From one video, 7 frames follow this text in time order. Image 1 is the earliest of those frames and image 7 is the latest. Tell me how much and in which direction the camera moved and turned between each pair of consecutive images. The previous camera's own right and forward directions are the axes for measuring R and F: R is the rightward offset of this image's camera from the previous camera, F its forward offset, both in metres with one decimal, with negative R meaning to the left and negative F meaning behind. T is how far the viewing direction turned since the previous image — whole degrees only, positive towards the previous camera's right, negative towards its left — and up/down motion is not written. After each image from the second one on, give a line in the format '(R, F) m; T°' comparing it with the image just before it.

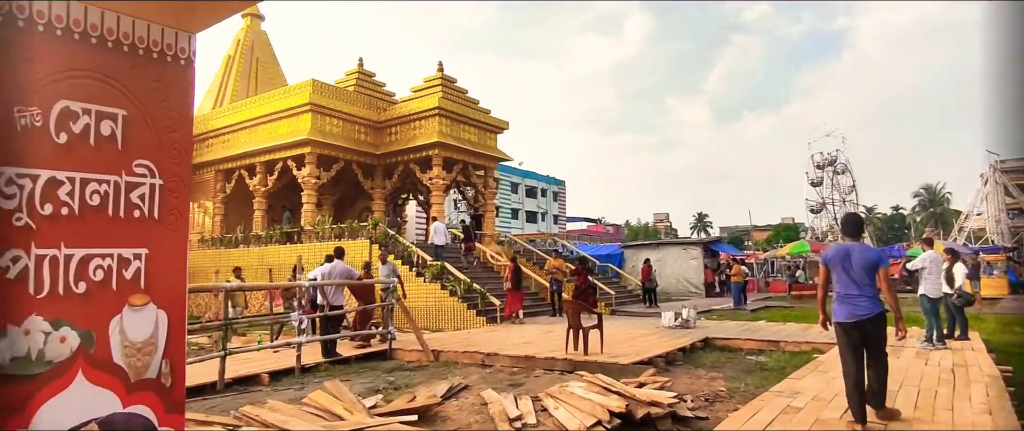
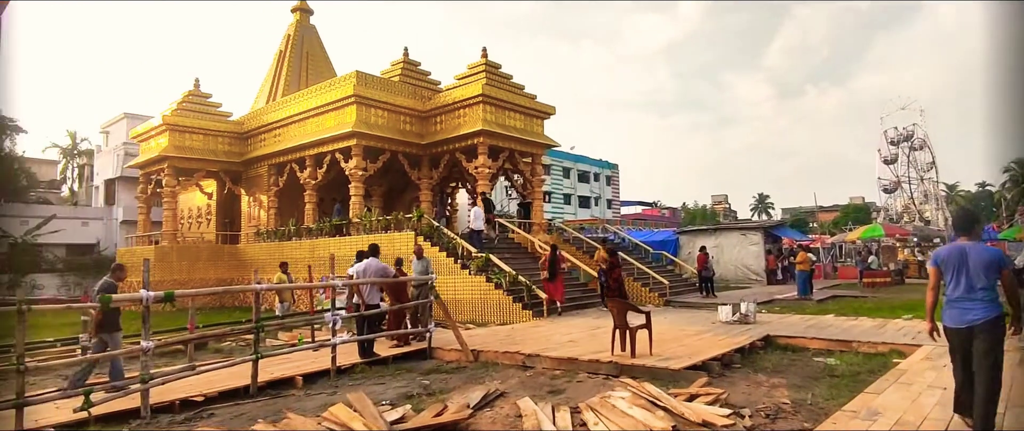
(+0.2, +0.4) m; -5°
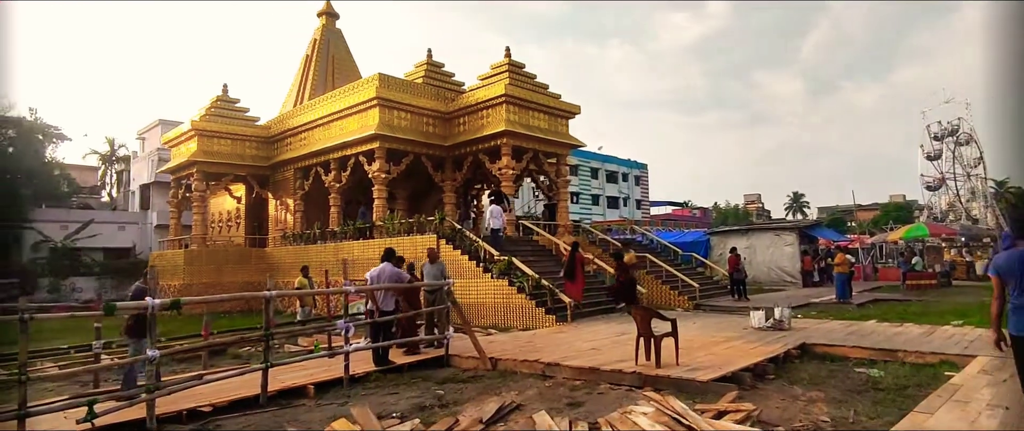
(+0.1, +0.2) m; -3°
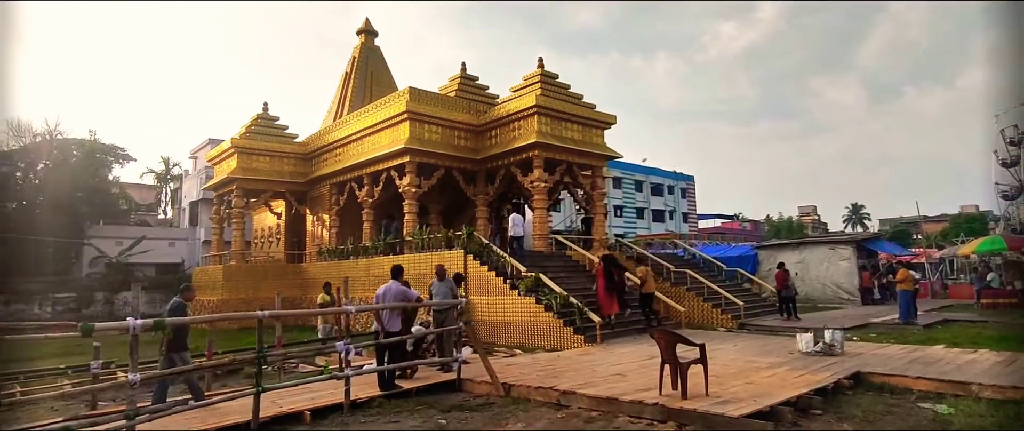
(+0.3, +0.4) m; -5°
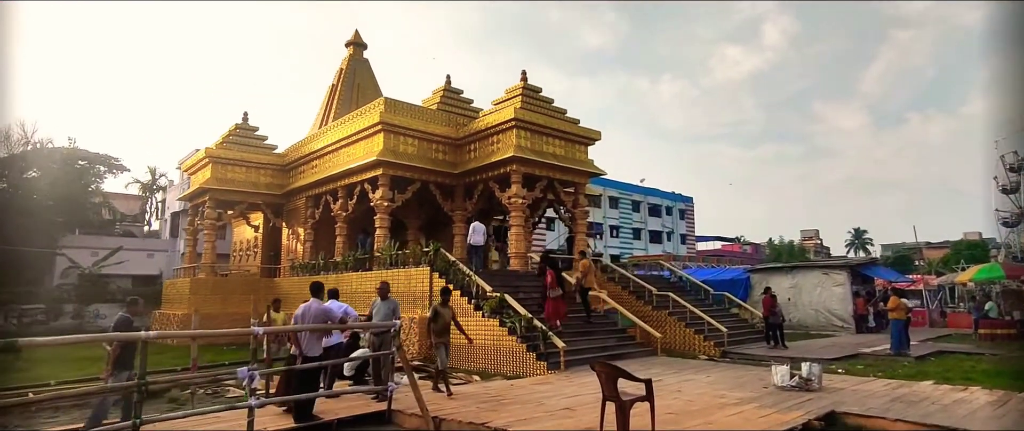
(+0.6, +0.6) m; 0°
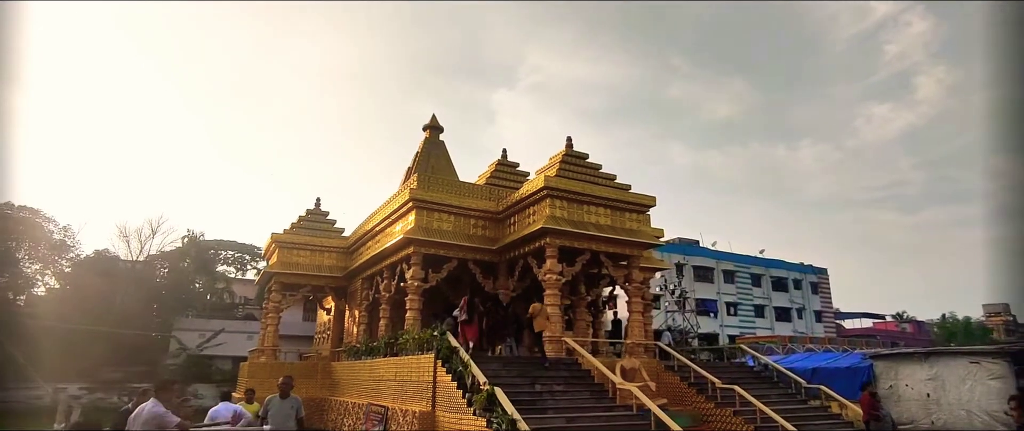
(+2.0, +1.4) m; -13°
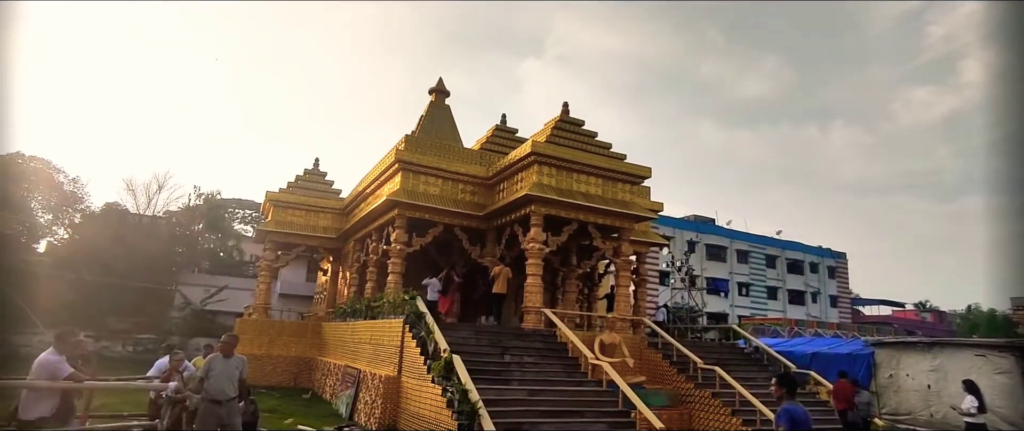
(+0.8, +0.4) m; -2°
